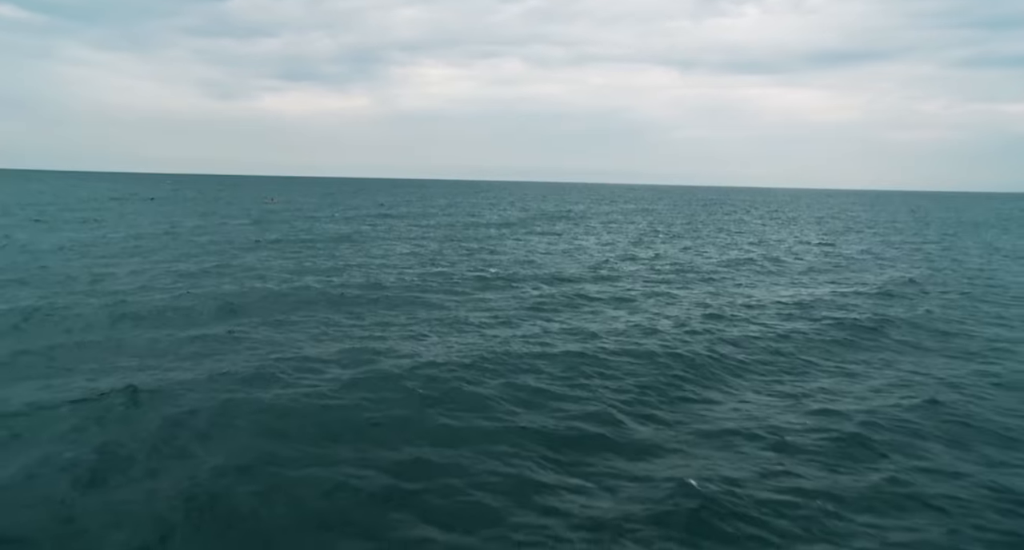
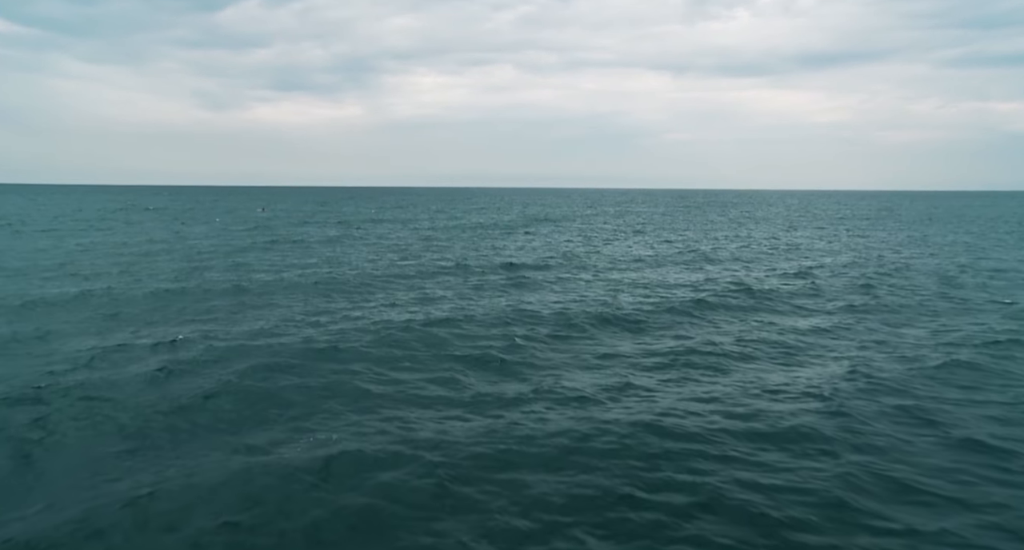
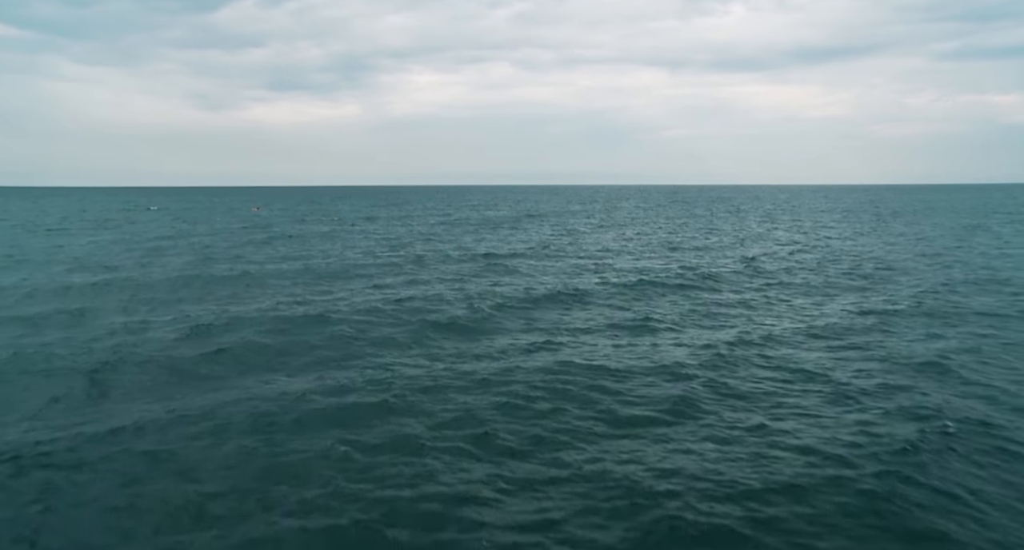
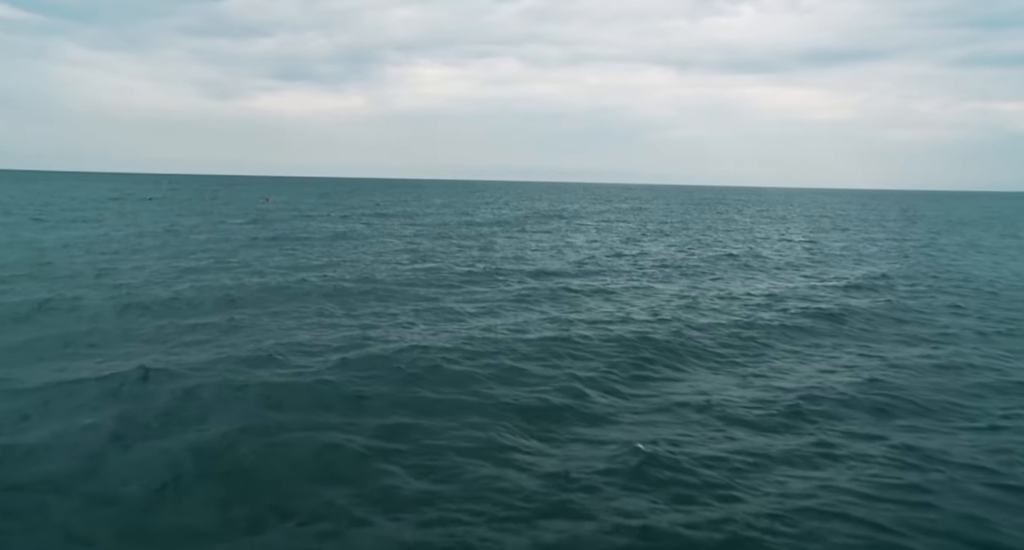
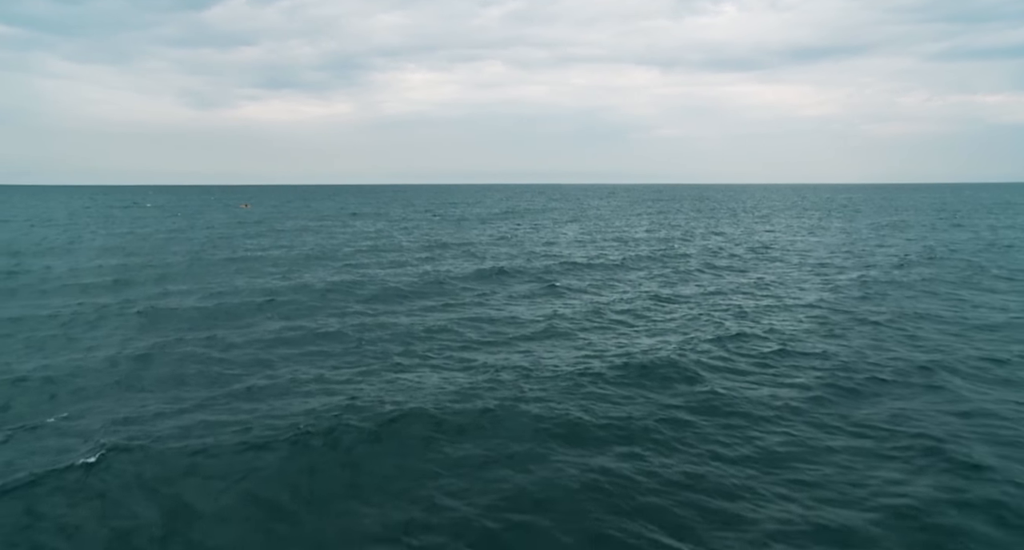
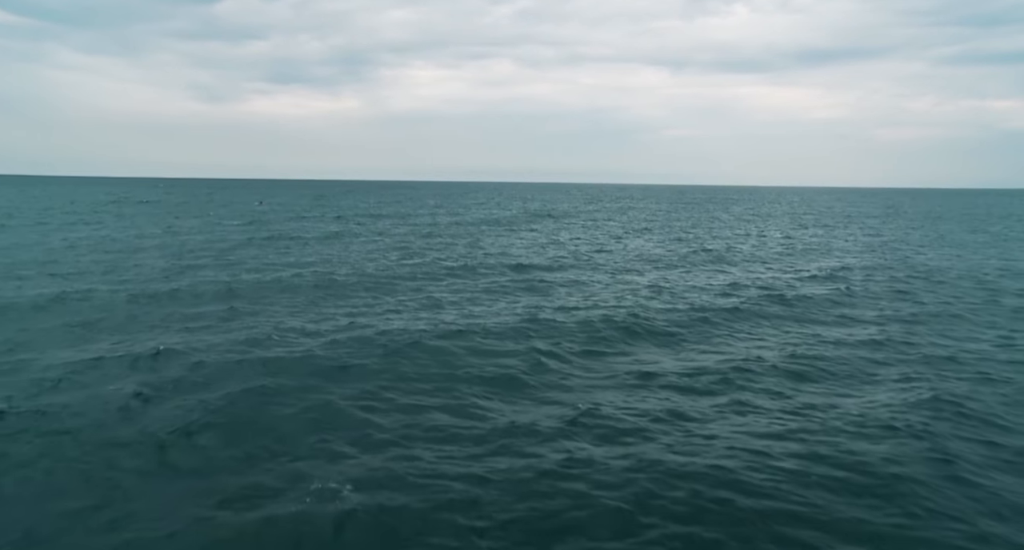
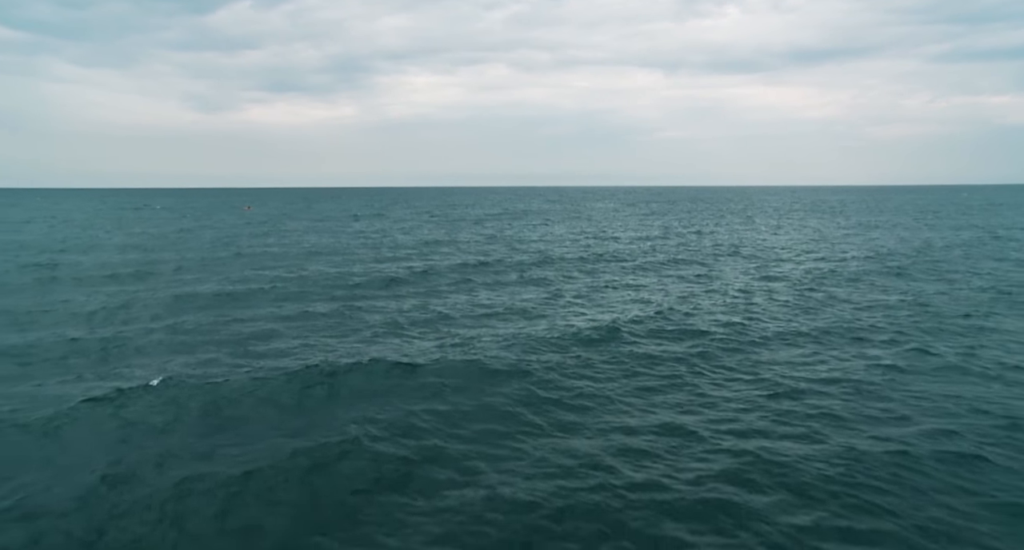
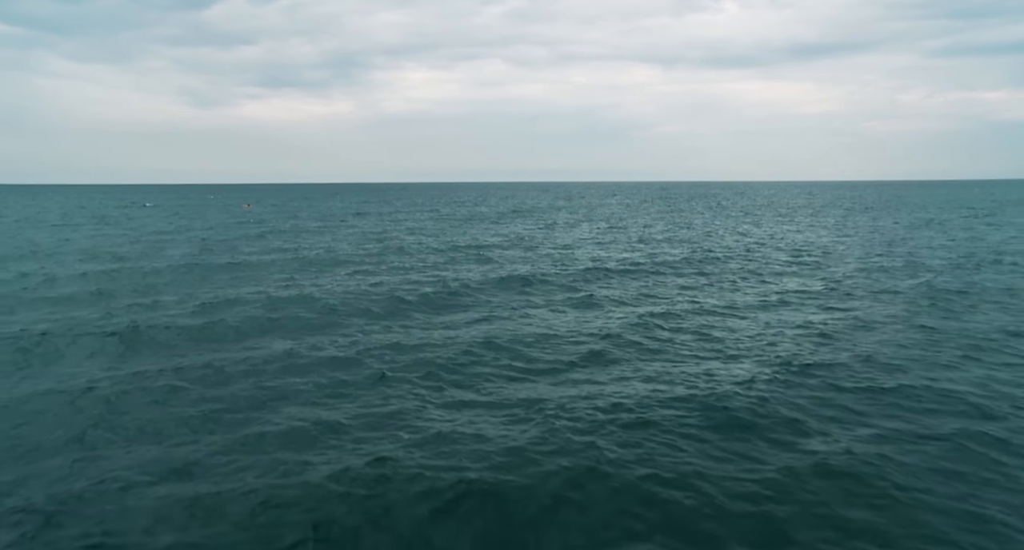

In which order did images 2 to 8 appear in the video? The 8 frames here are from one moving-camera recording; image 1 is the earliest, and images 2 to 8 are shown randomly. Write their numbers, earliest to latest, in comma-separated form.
4, 6, 2, 3, 8, 5, 7
